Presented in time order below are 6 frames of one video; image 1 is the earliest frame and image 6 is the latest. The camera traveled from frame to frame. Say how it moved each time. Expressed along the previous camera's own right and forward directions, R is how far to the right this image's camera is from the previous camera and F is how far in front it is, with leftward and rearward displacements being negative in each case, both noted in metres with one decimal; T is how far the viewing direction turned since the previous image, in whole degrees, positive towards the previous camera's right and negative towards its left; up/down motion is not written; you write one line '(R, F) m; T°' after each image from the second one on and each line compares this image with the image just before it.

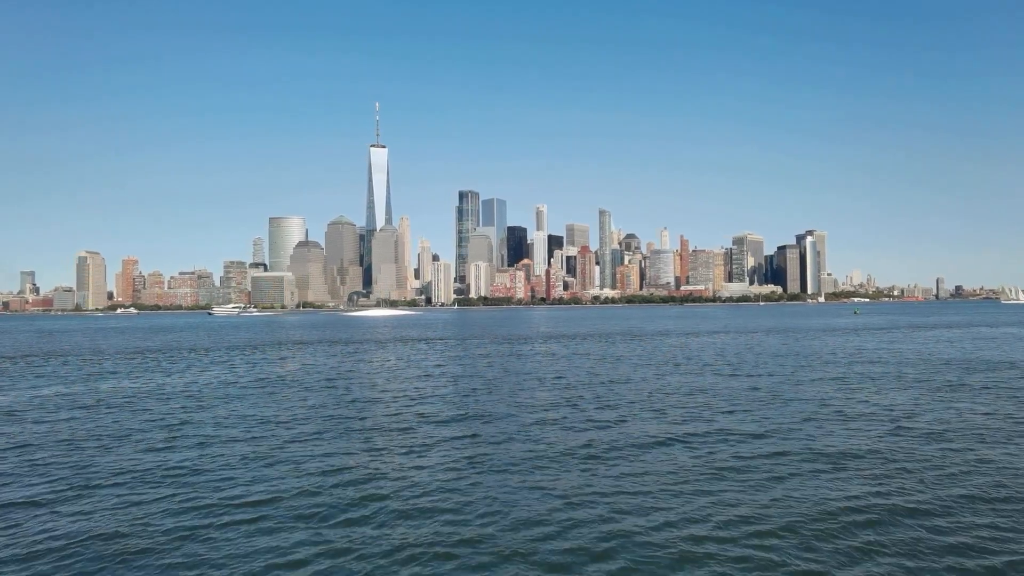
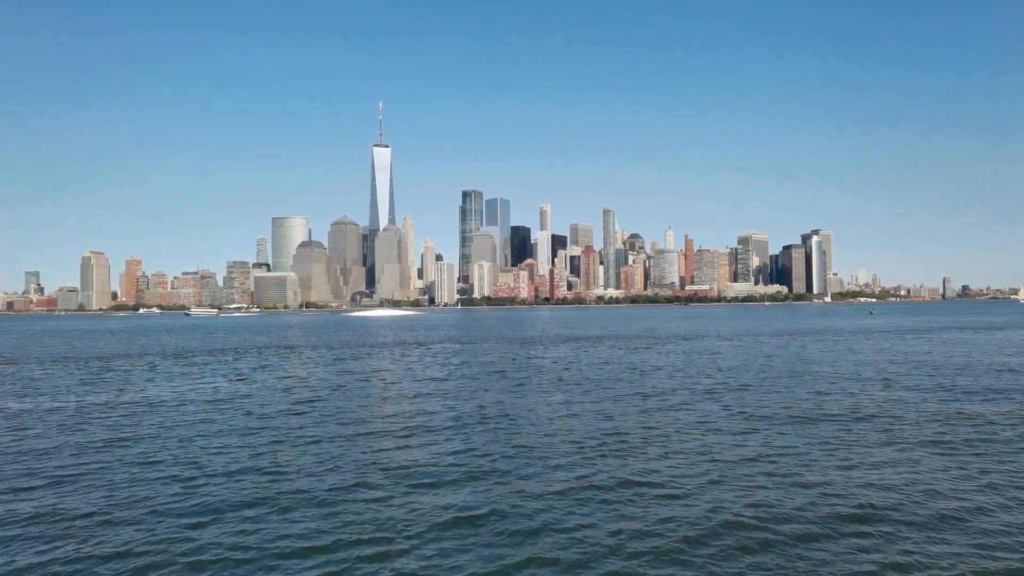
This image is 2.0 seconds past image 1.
(-0.3, +3.7) m; 0°
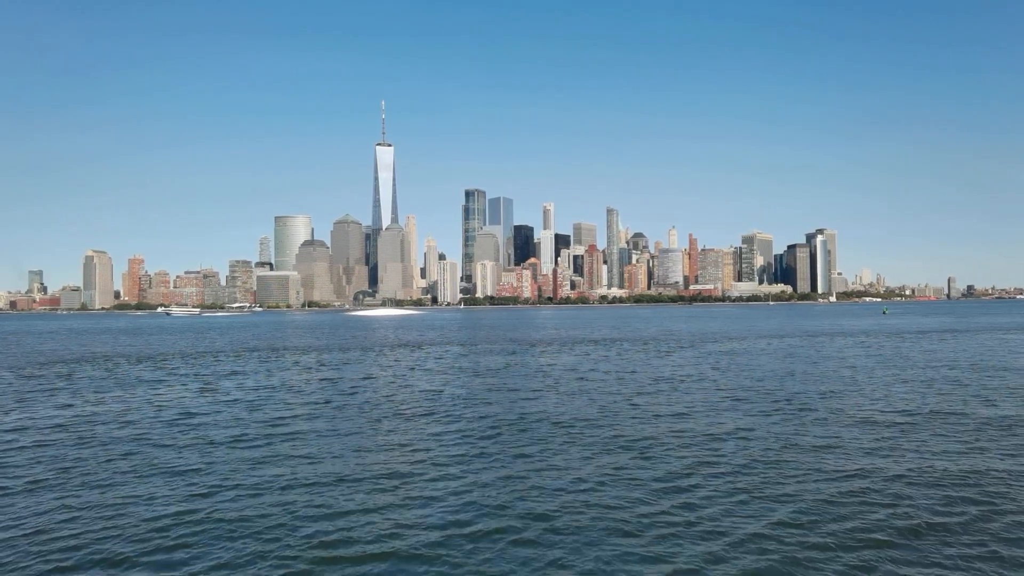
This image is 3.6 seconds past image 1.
(-0.1, +3.0) m; 0°
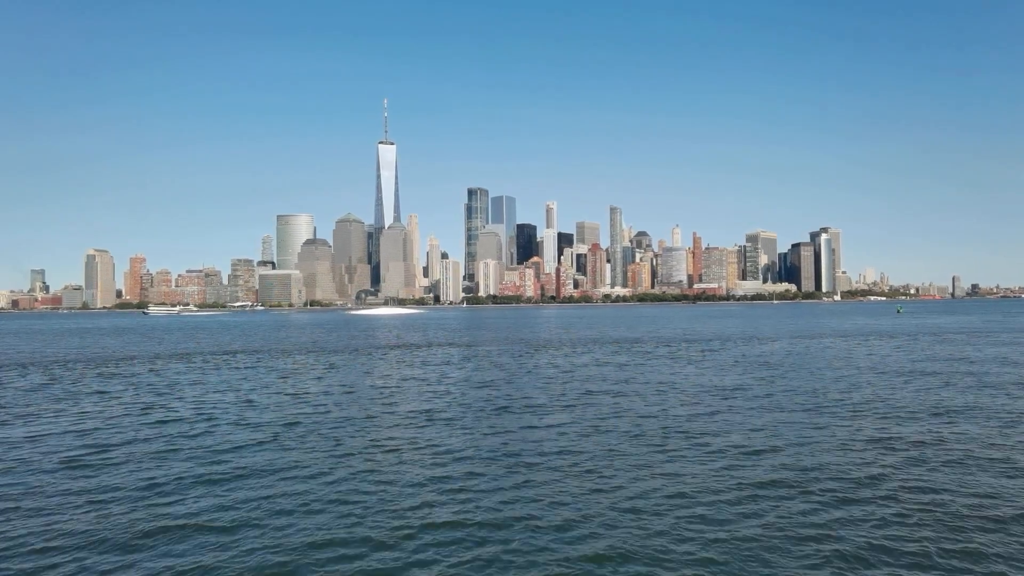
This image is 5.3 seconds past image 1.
(-0.5, +3.5) m; 0°
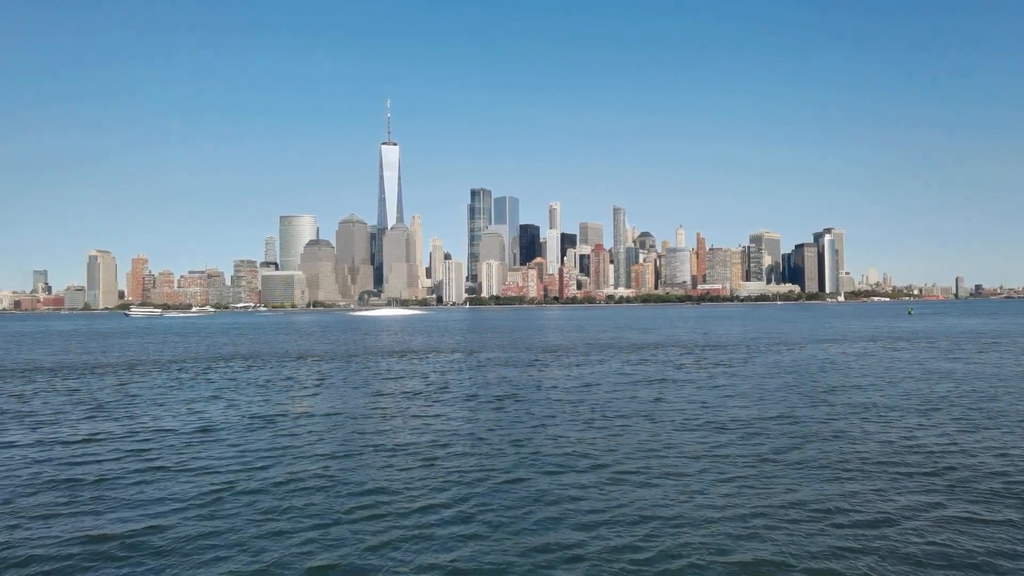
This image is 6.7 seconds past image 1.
(-1.0, +1.8) m; 0°
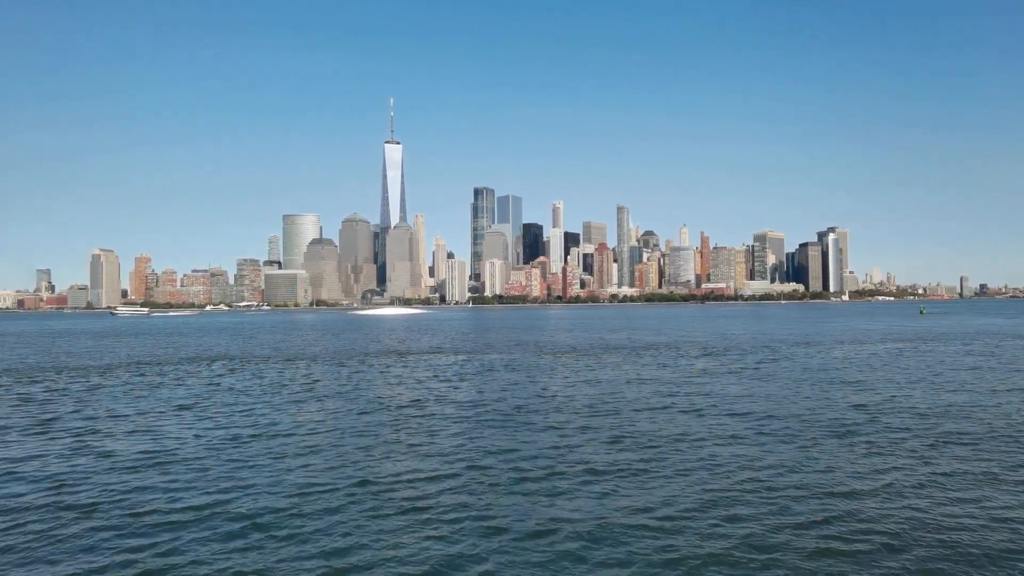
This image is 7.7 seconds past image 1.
(-0.6, +2.0) m; 0°
